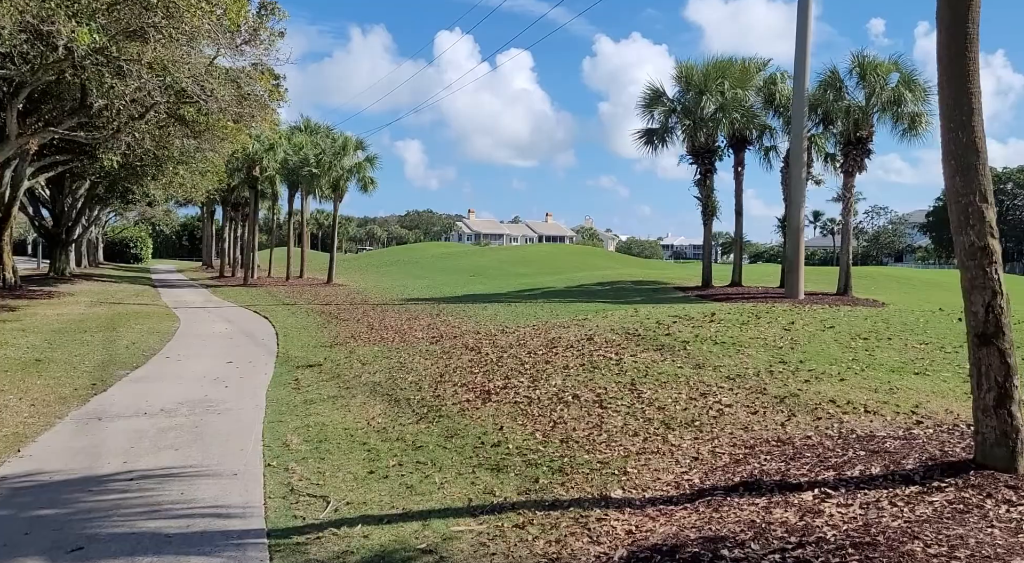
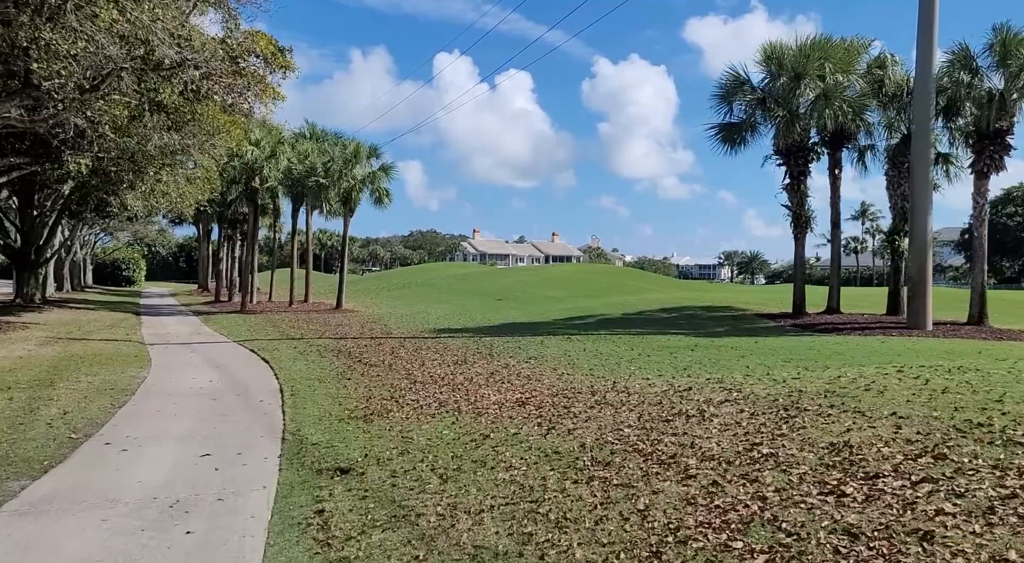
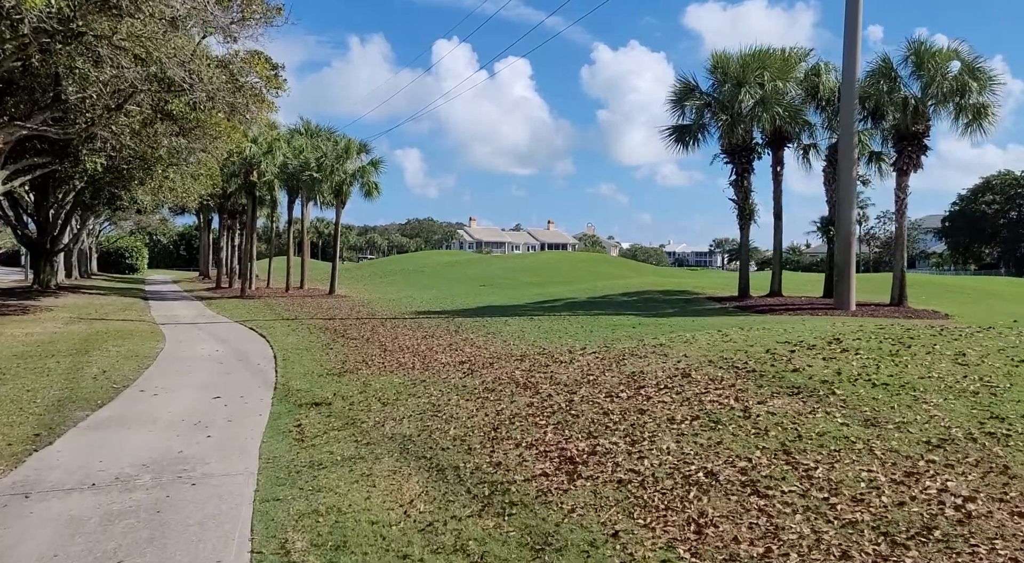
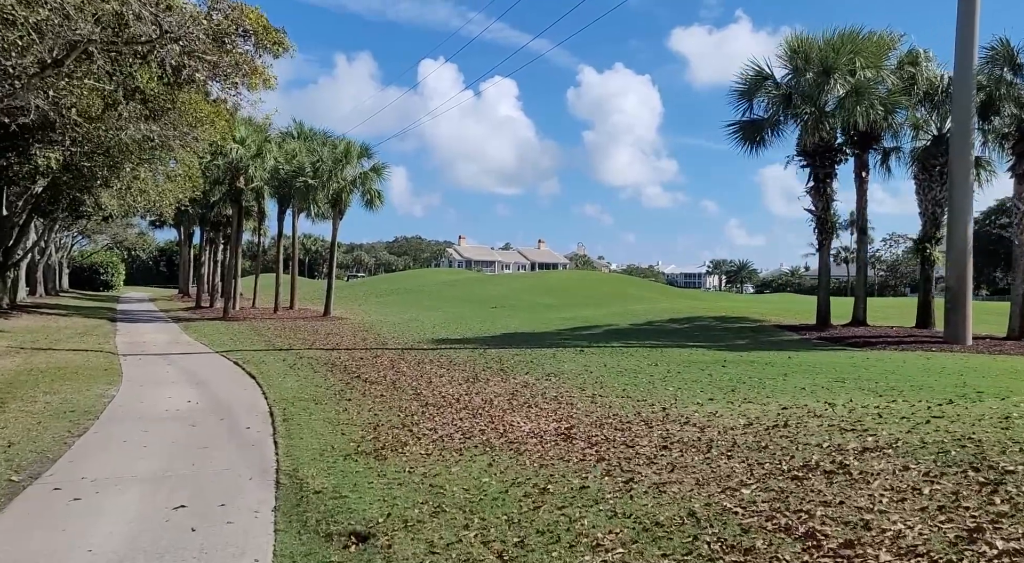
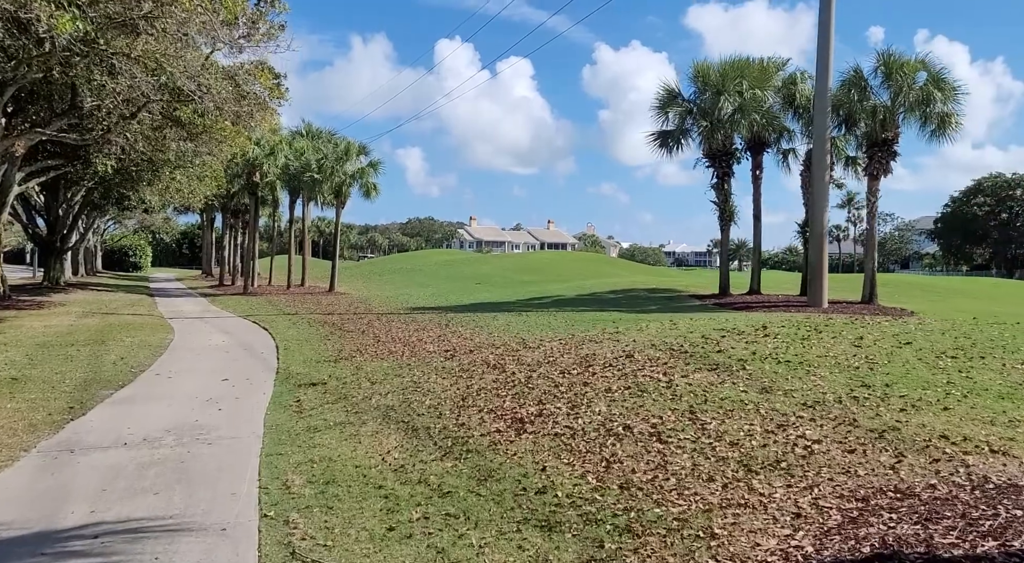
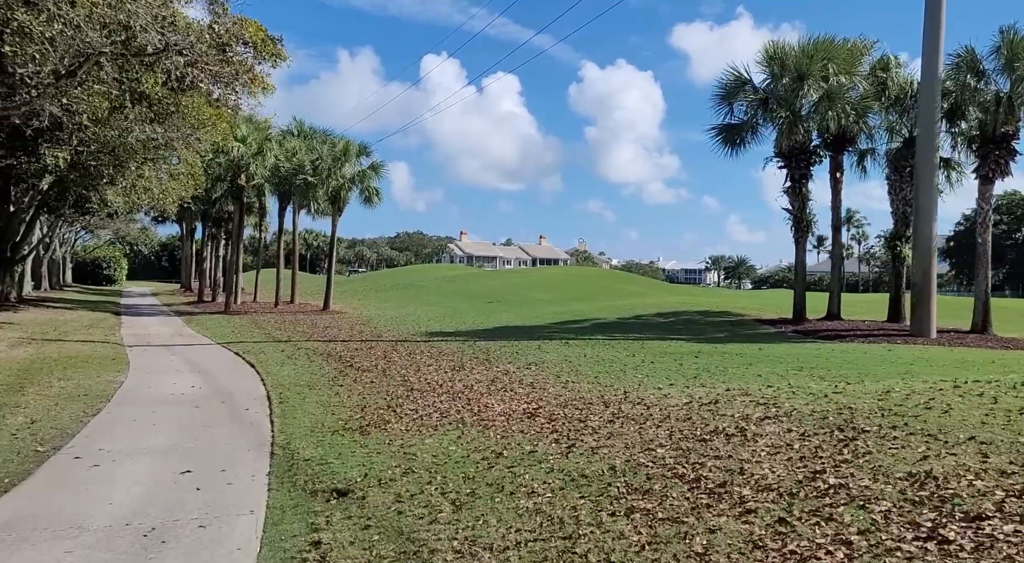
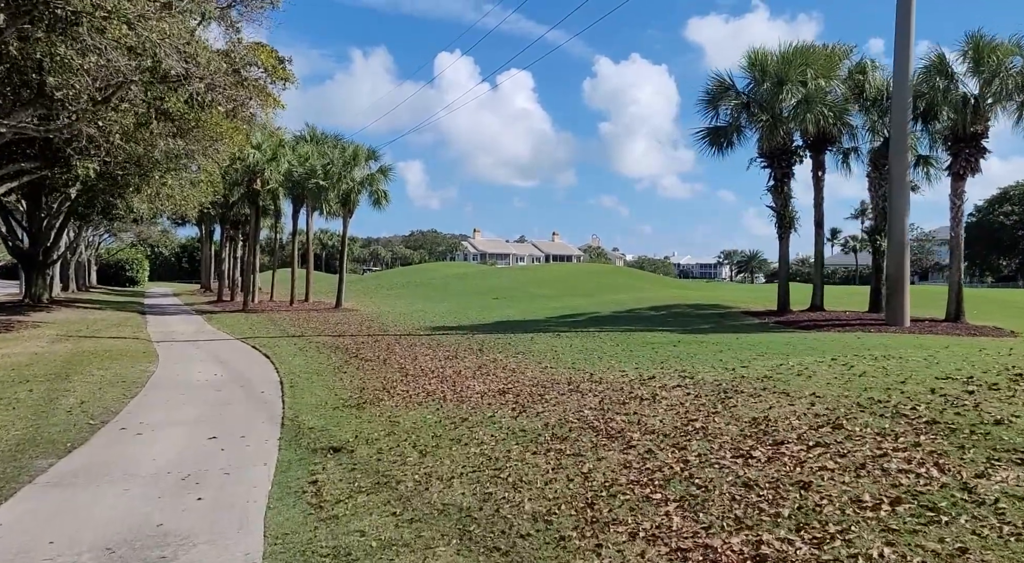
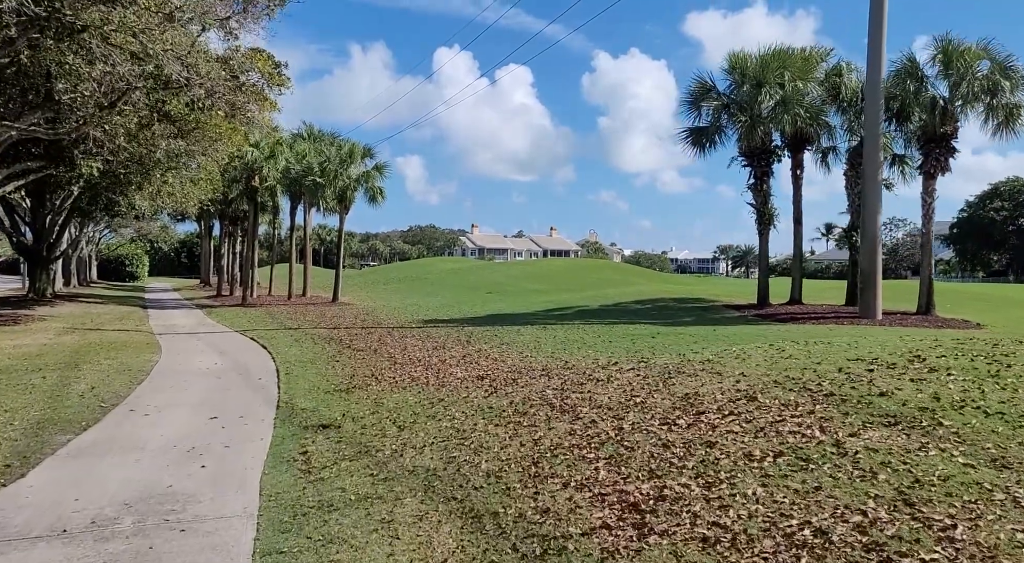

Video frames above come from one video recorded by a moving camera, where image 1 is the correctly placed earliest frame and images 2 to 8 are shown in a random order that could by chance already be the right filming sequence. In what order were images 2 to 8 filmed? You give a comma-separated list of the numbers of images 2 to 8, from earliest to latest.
5, 3, 8, 7, 2, 6, 4
